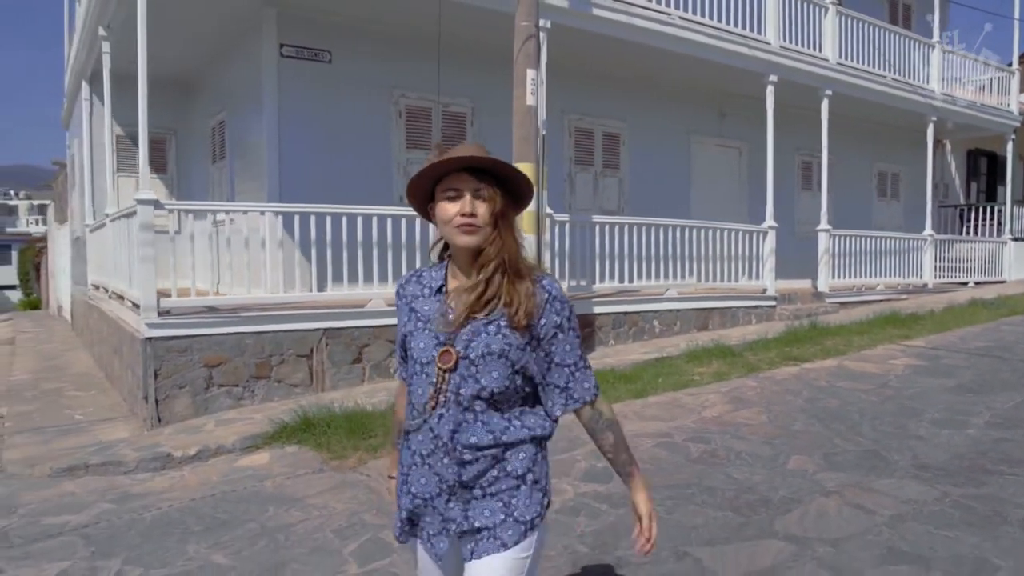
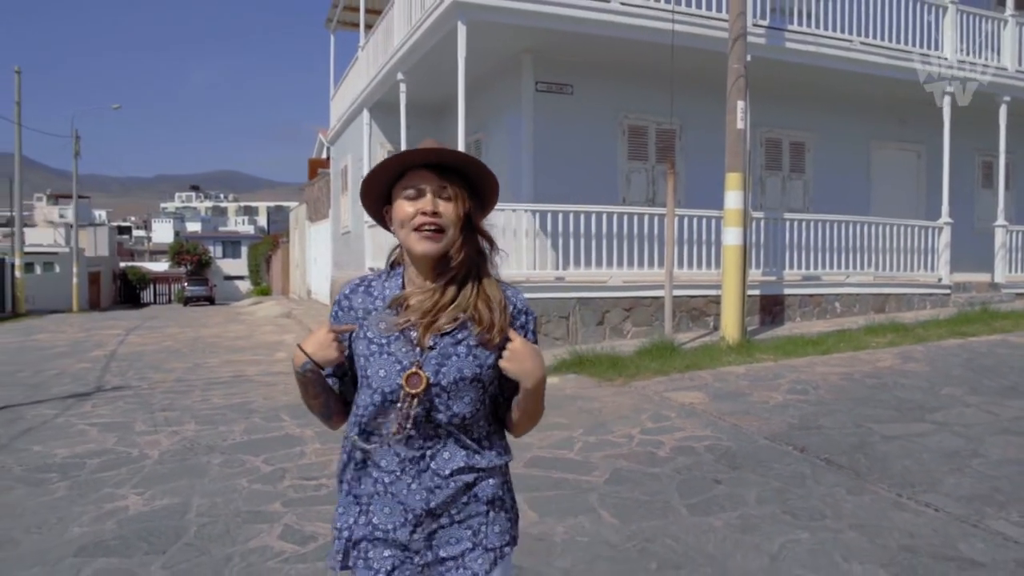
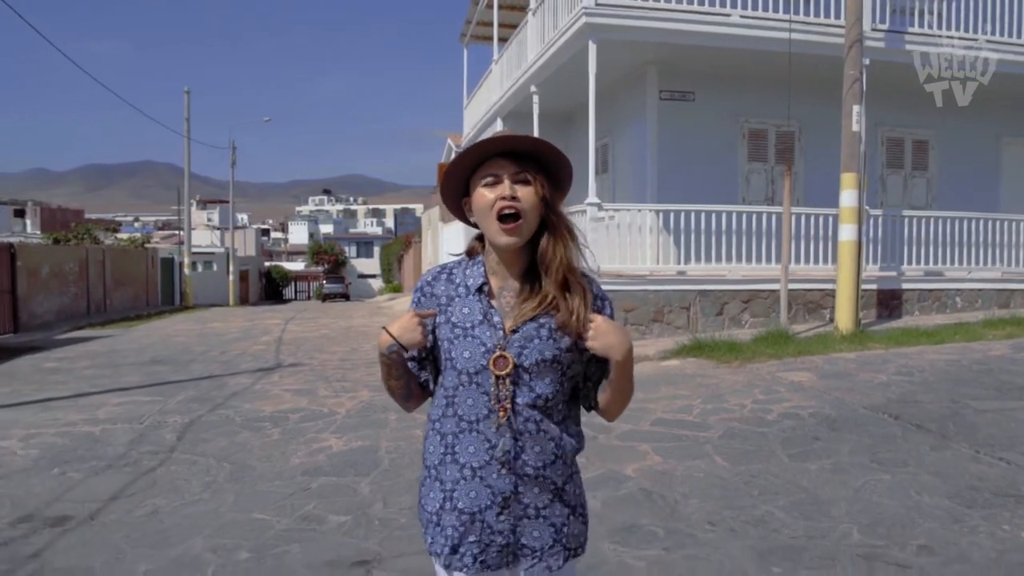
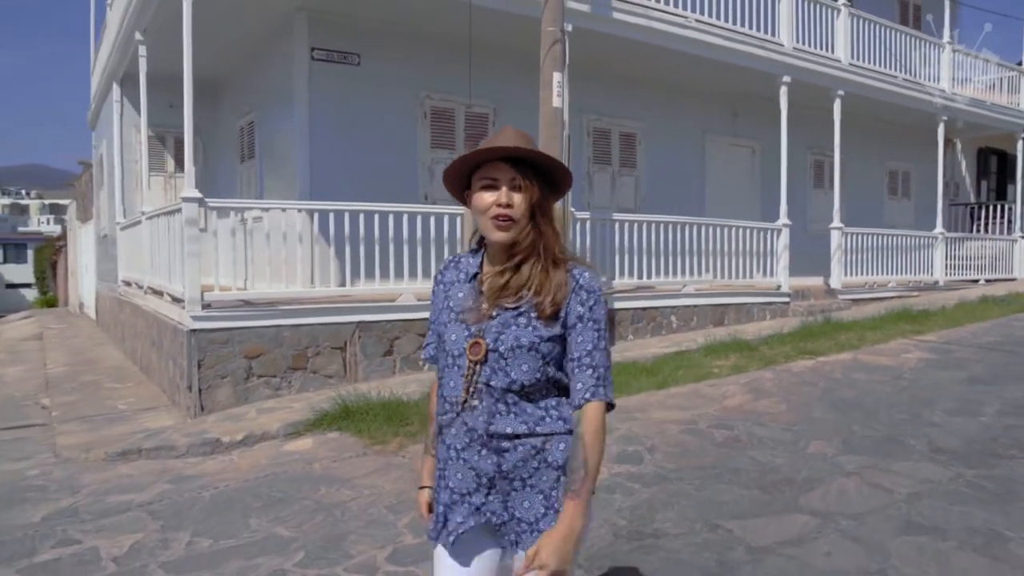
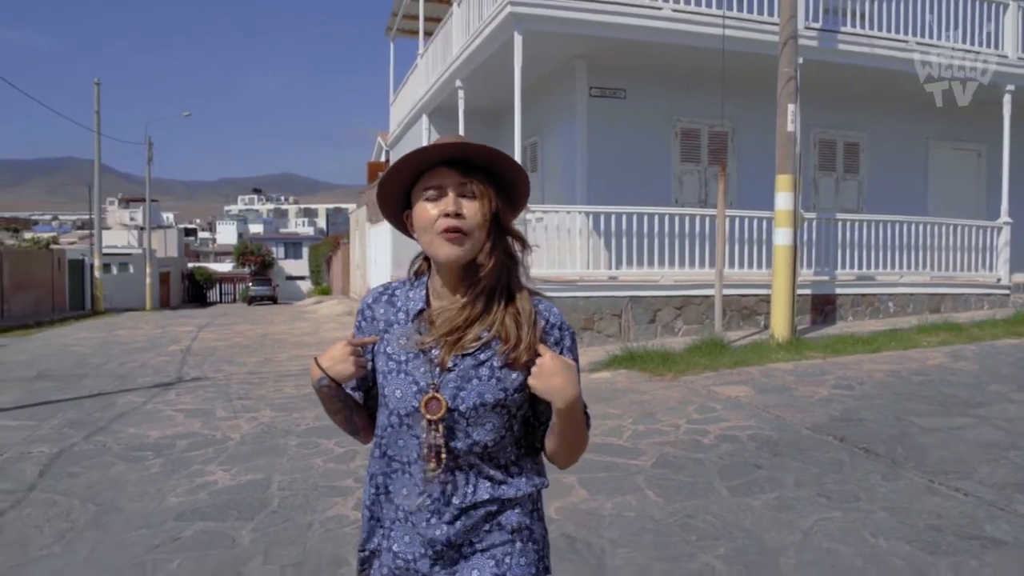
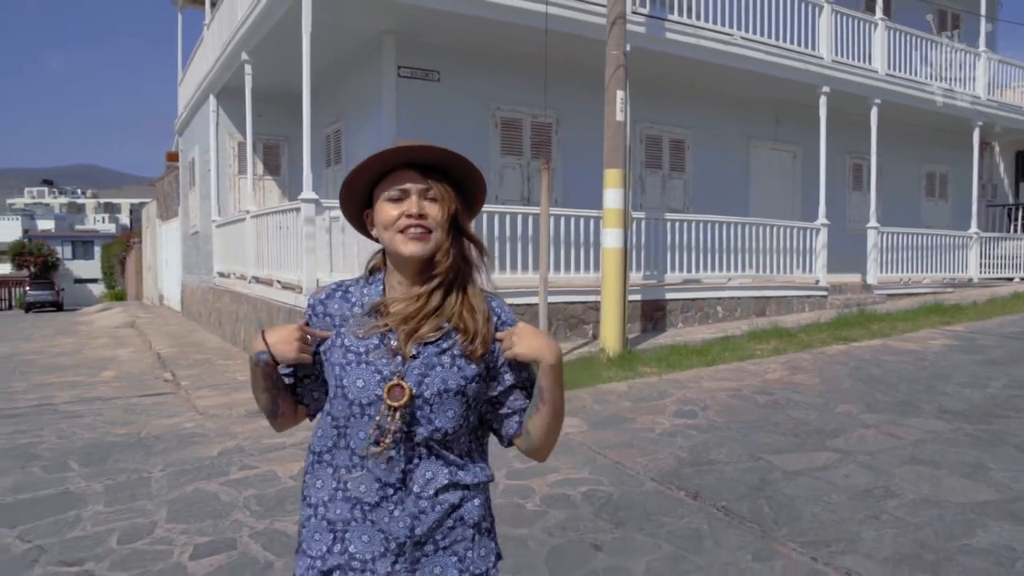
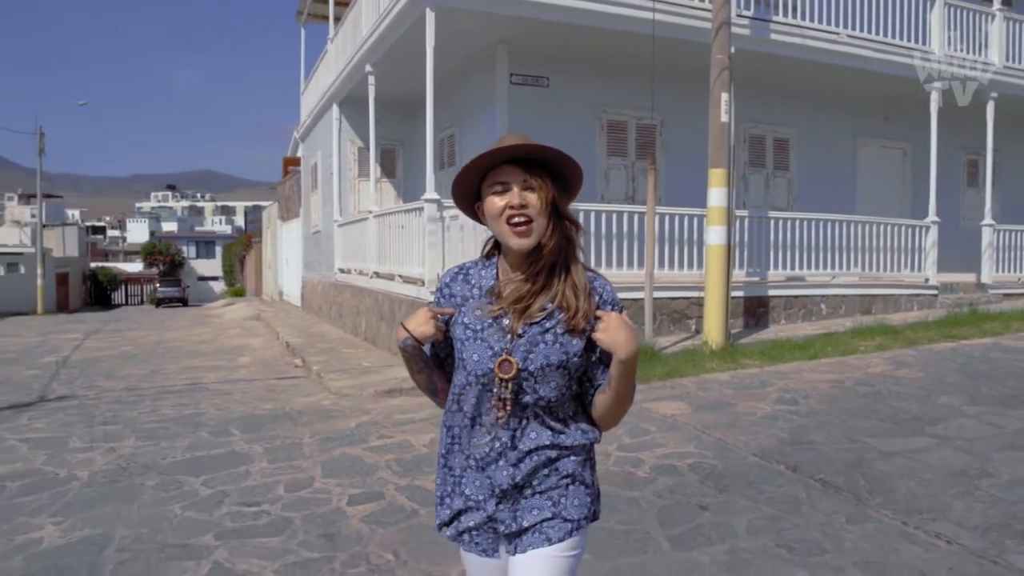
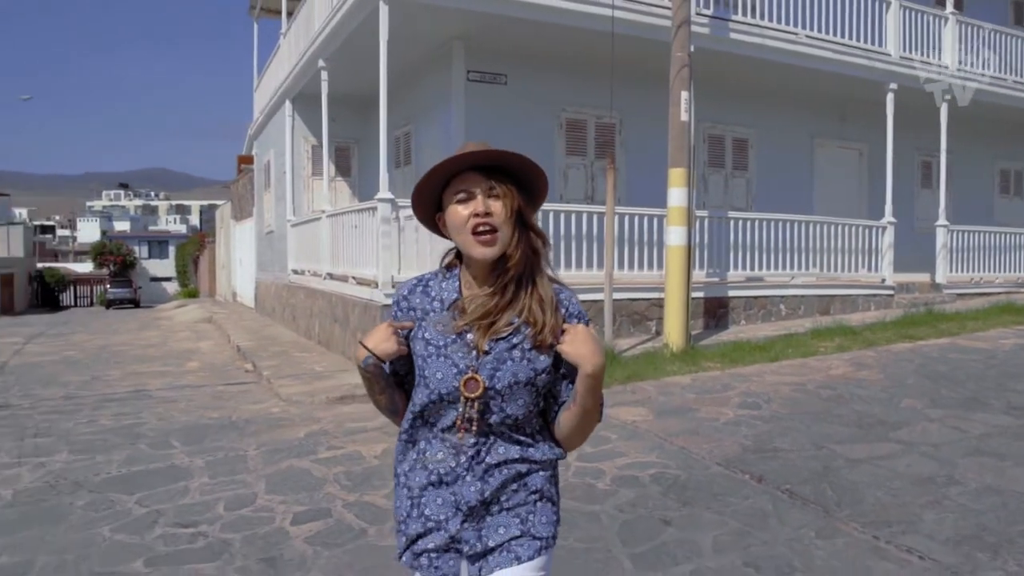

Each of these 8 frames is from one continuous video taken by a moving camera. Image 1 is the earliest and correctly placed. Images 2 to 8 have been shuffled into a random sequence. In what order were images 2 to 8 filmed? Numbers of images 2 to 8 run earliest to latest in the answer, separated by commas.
4, 6, 8, 7, 2, 5, 3
